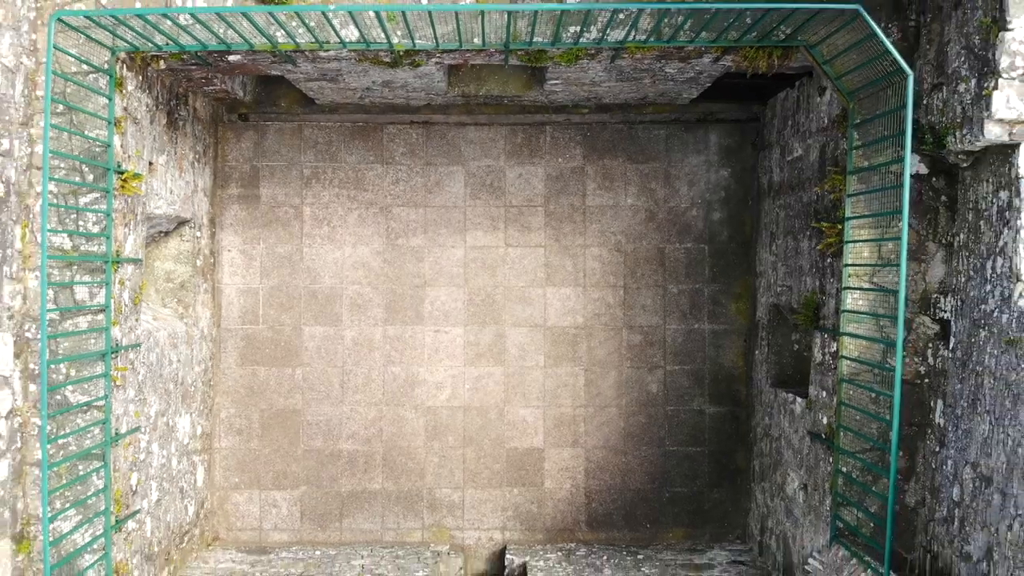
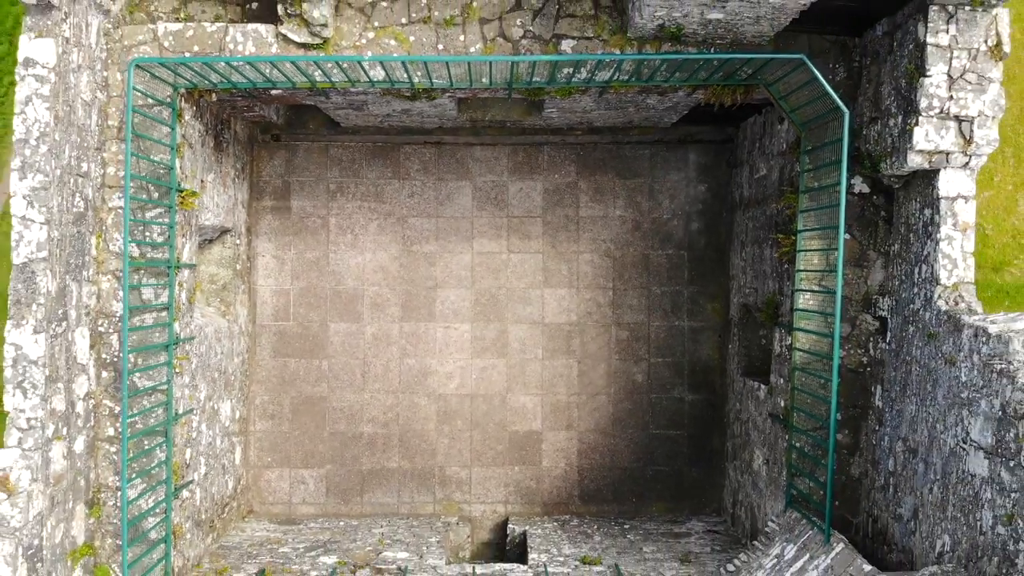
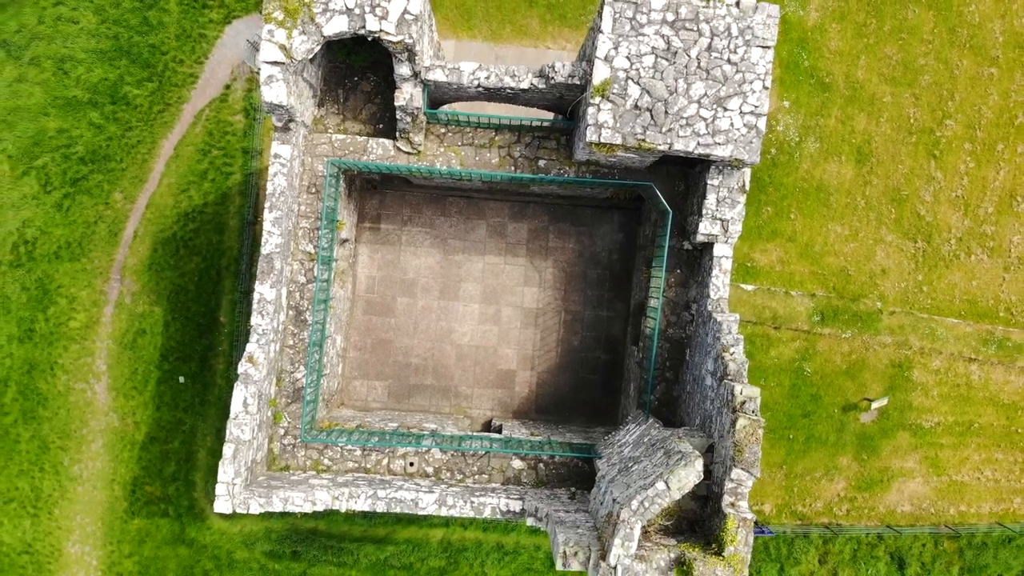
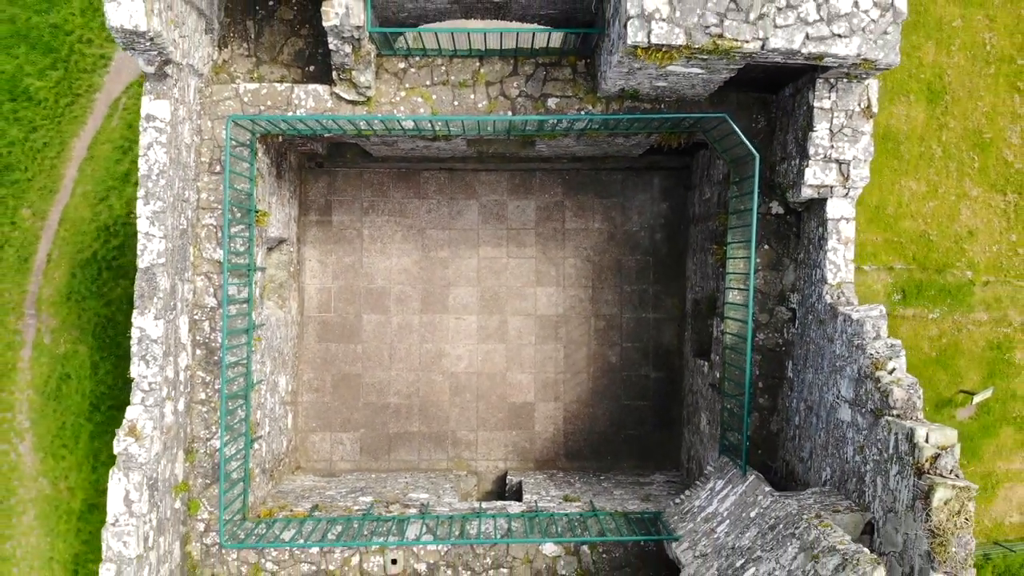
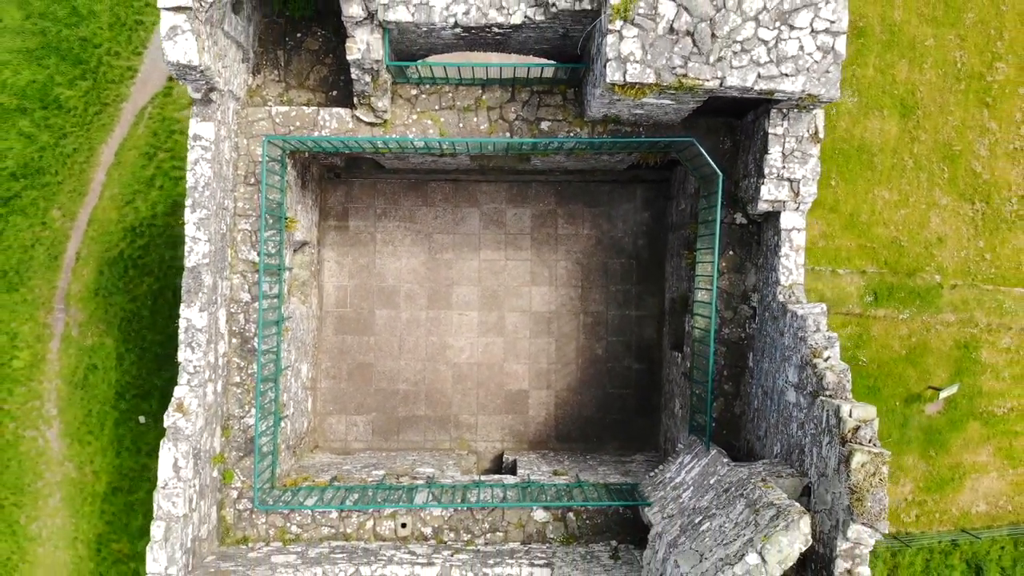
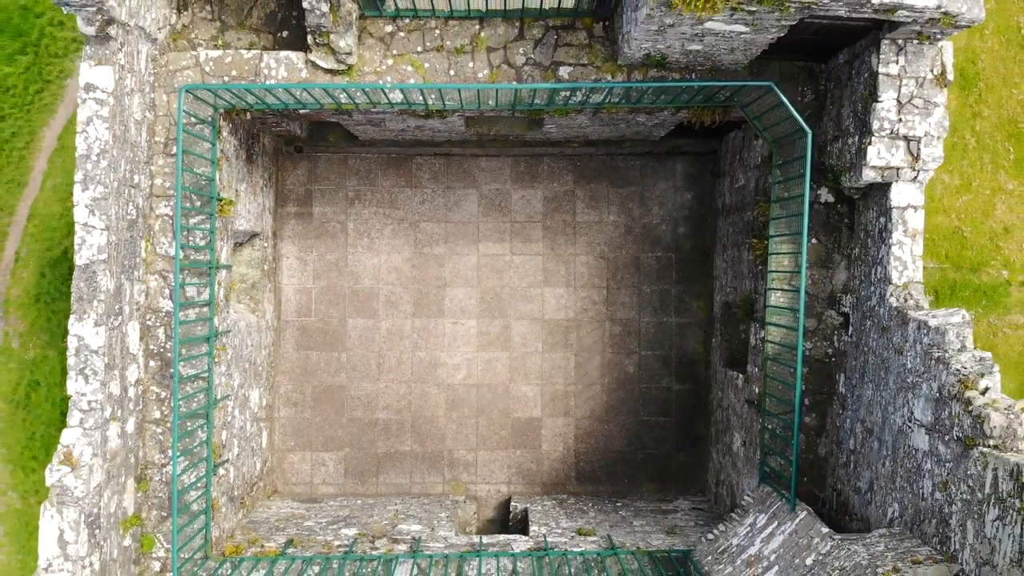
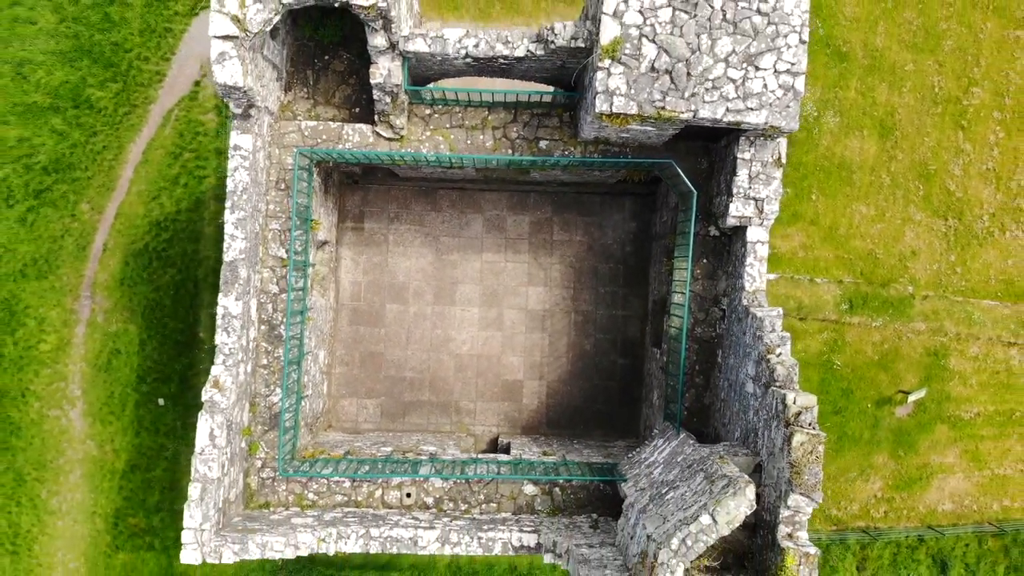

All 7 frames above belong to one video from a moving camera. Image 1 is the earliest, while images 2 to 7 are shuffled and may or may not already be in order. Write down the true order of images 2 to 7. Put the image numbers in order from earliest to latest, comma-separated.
2, 6, 4, 5, 7, 3
